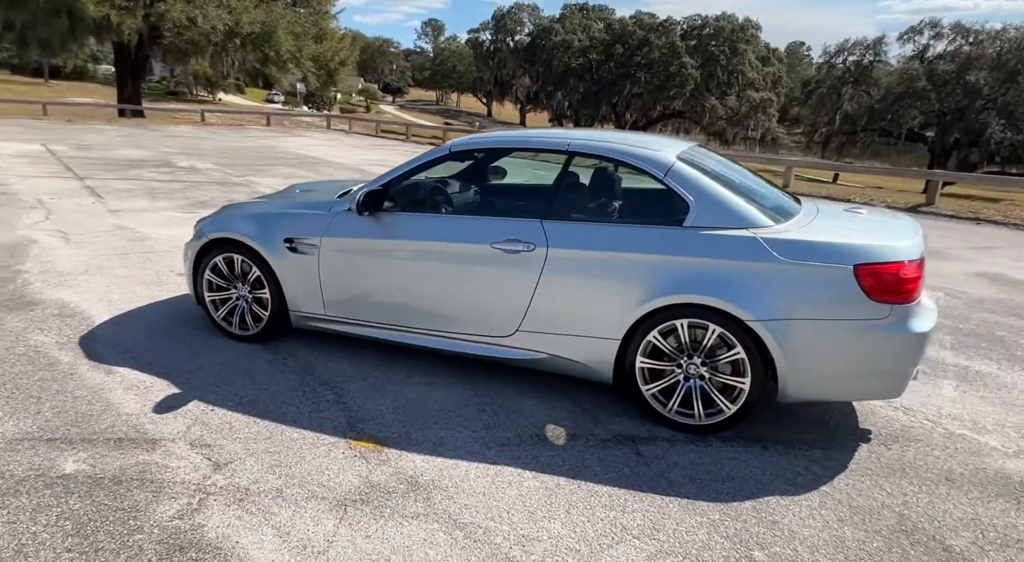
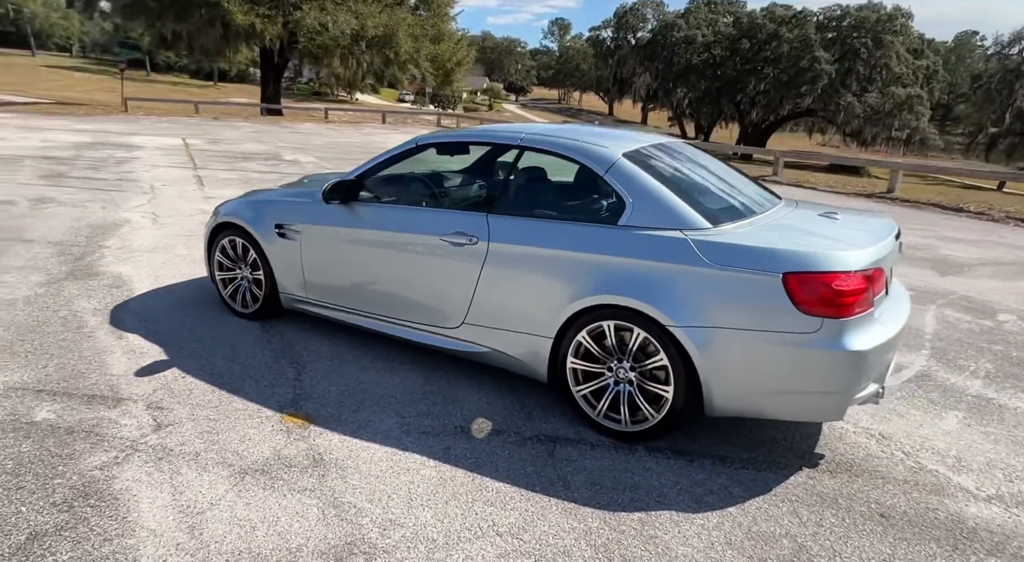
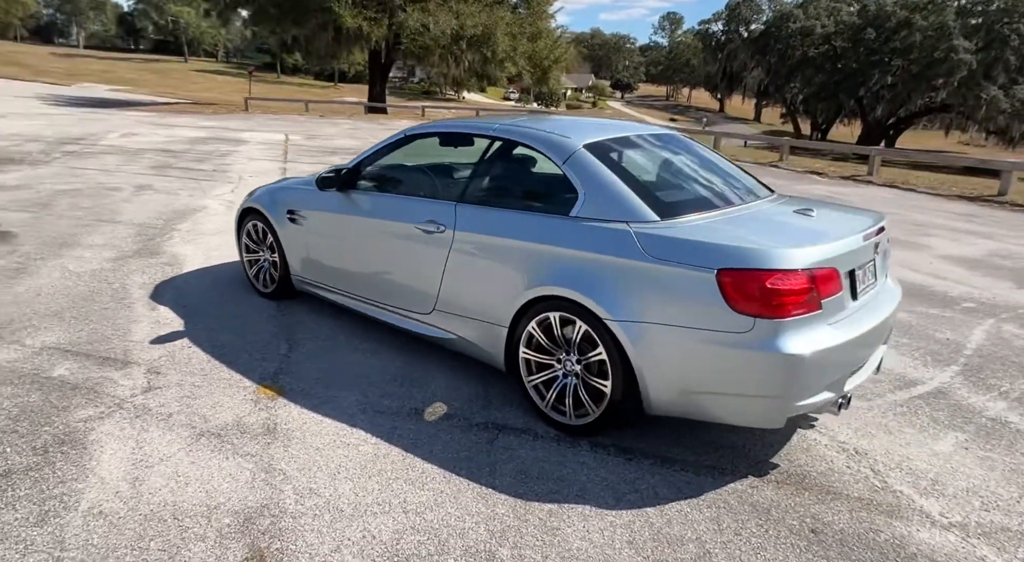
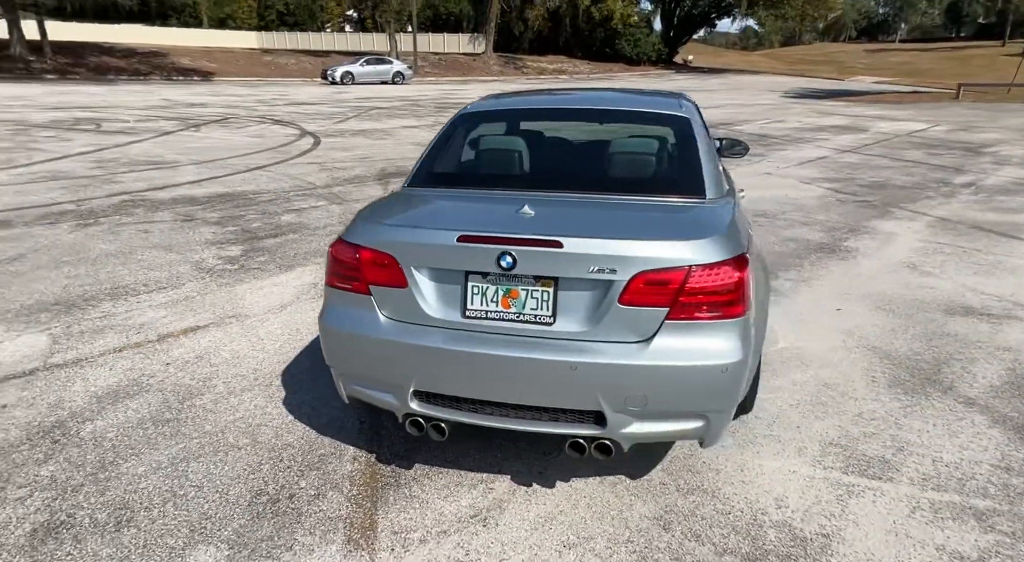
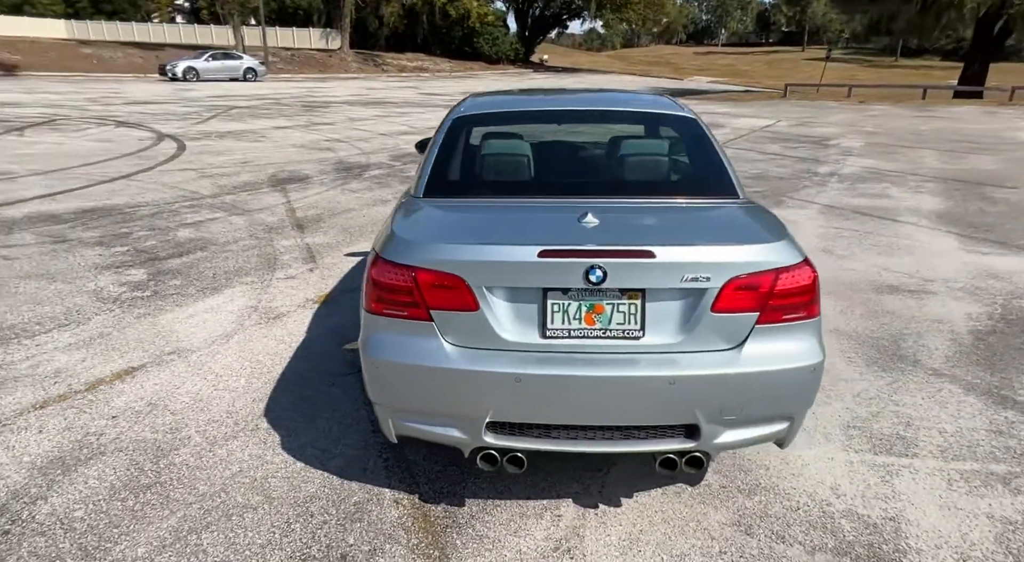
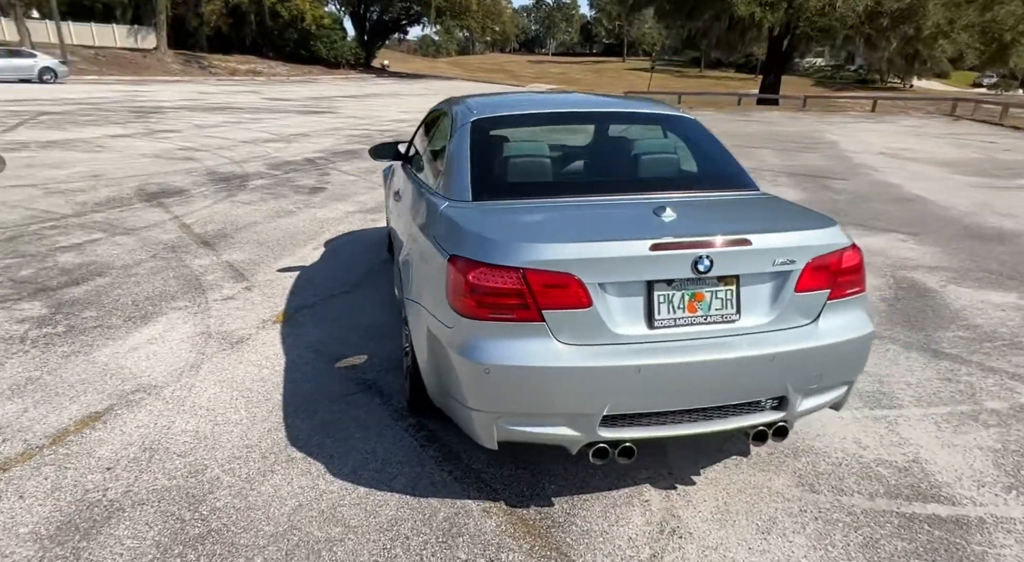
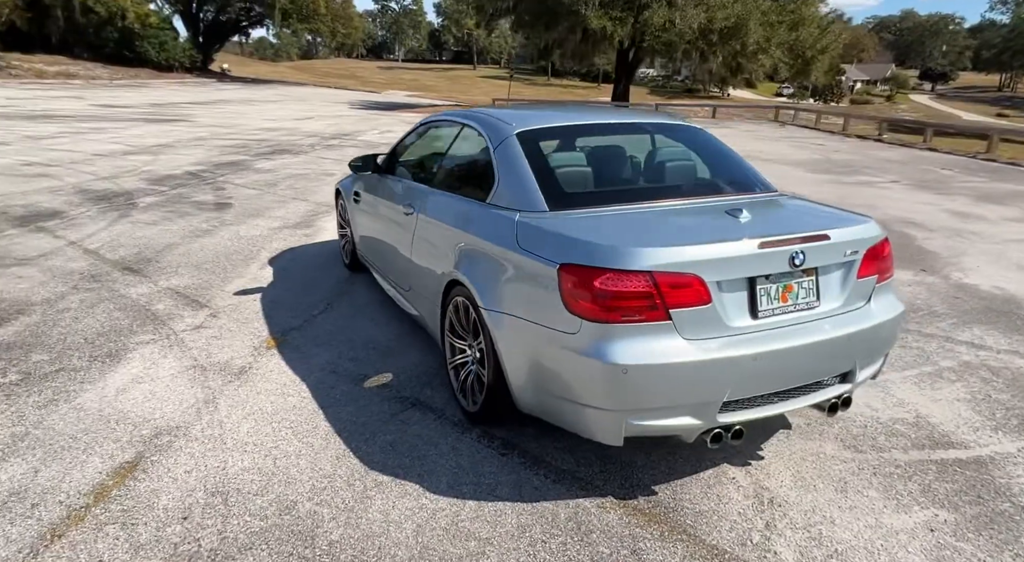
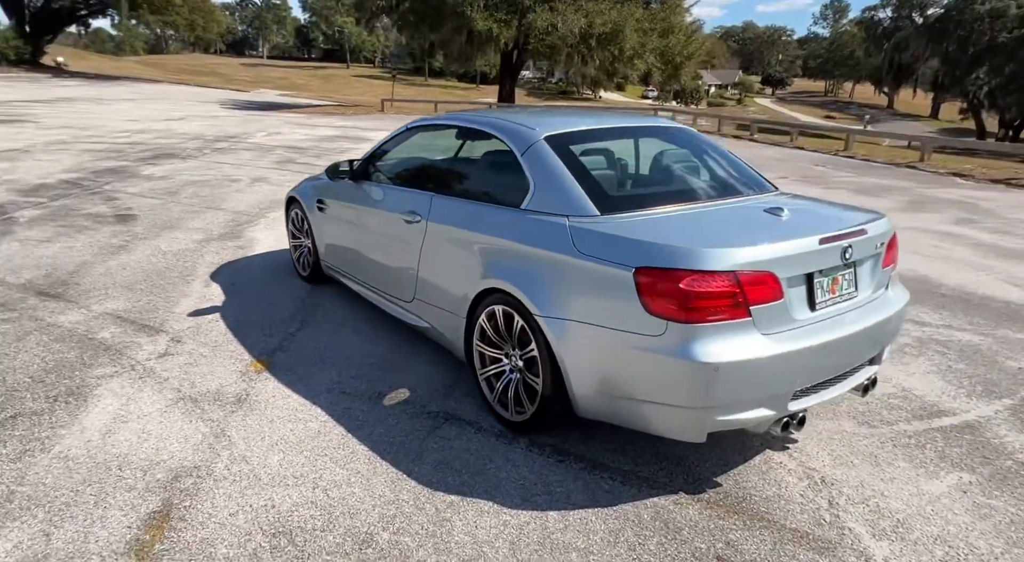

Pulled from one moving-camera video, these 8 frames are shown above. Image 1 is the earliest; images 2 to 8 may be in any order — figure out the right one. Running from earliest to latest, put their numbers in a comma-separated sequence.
2, 3, 8, 7, 6, 5, 4
